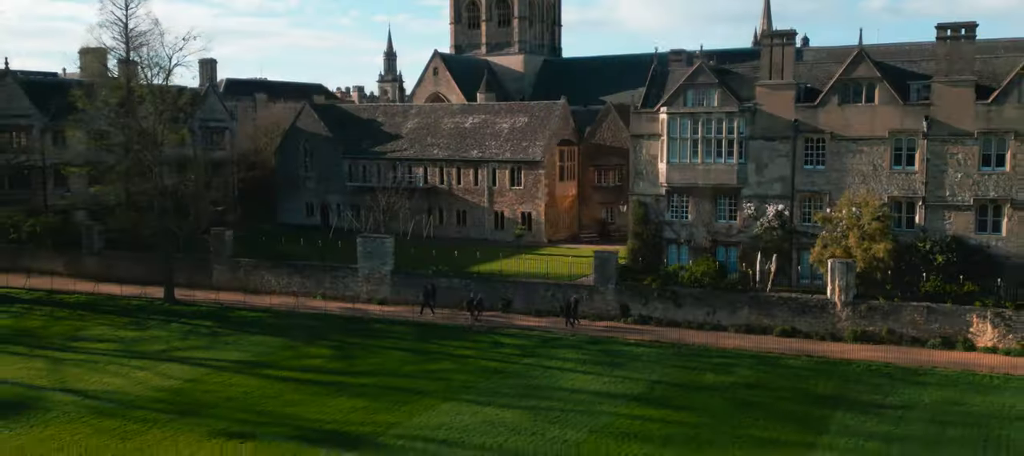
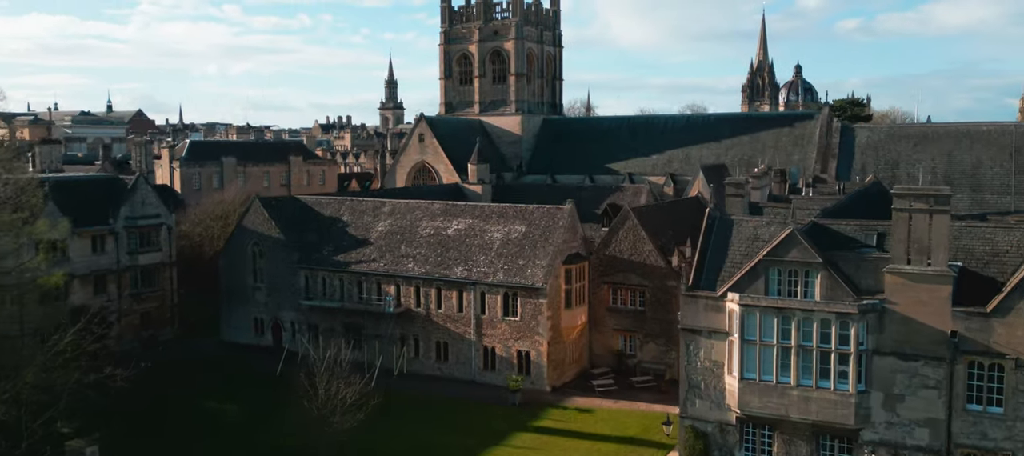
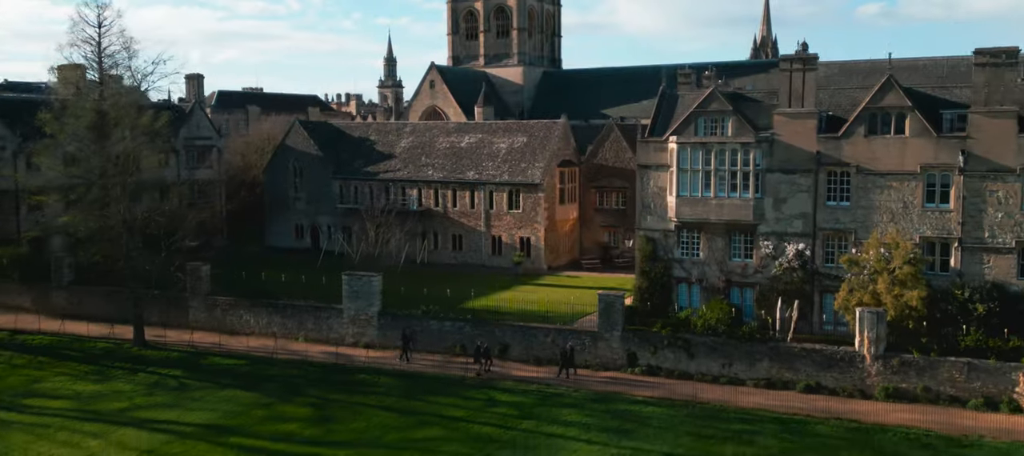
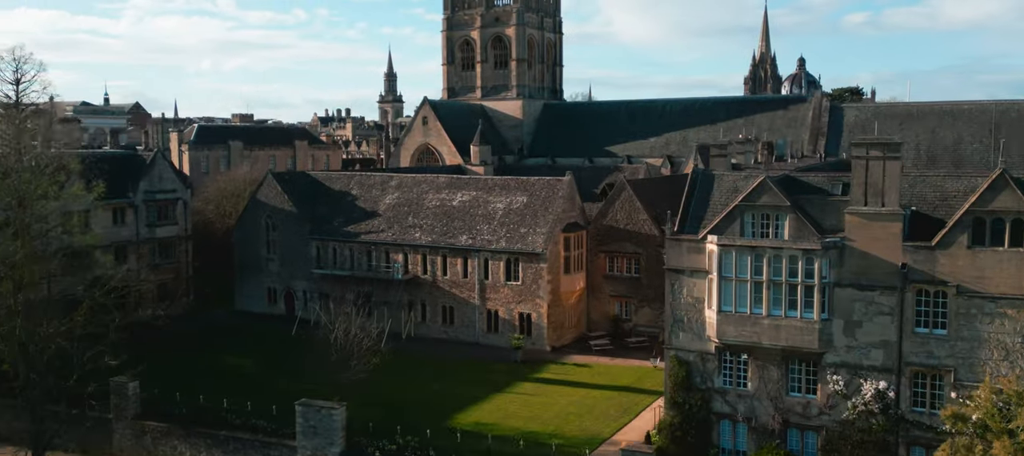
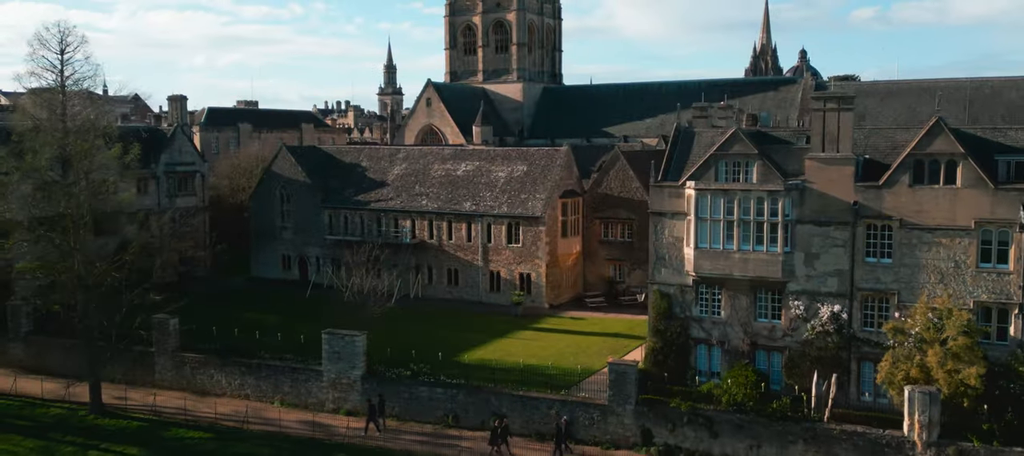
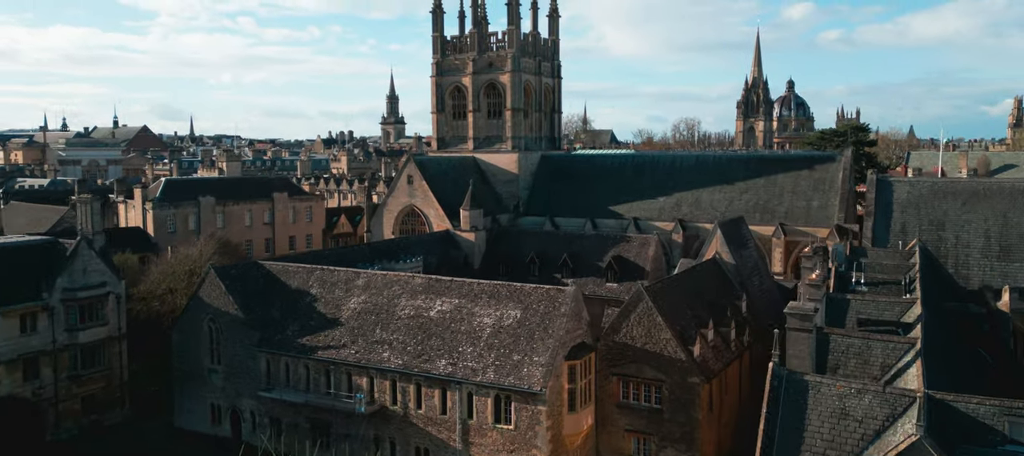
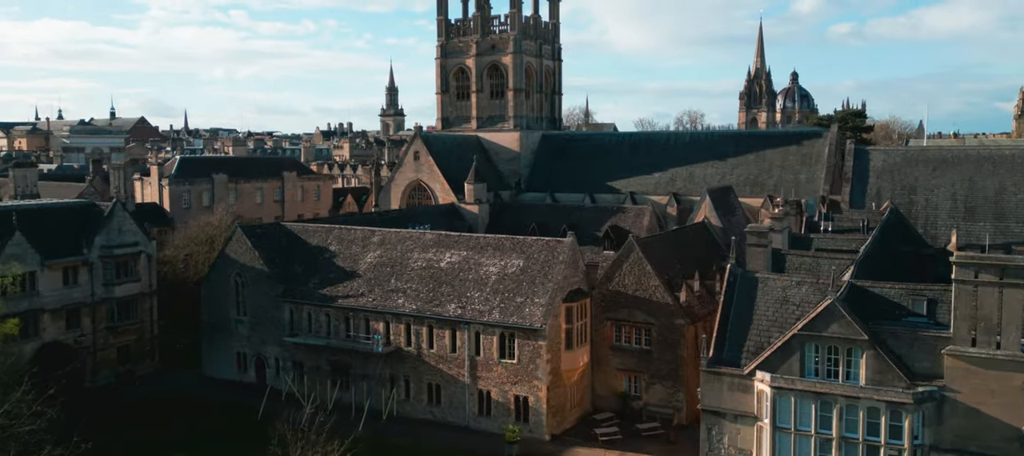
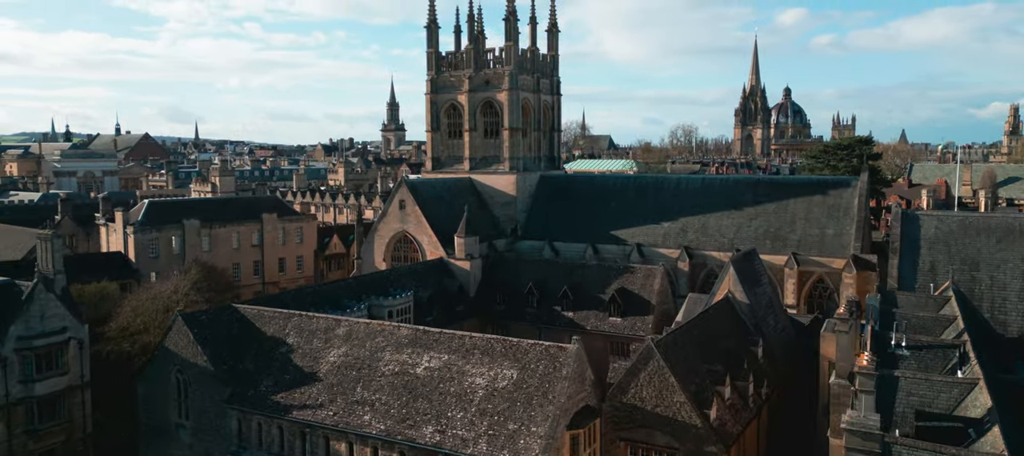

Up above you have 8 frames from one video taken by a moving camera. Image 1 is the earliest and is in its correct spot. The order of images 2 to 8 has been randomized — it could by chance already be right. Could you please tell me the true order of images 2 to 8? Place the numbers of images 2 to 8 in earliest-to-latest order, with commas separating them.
3, 5, 4, 2, 7, 6, 8
